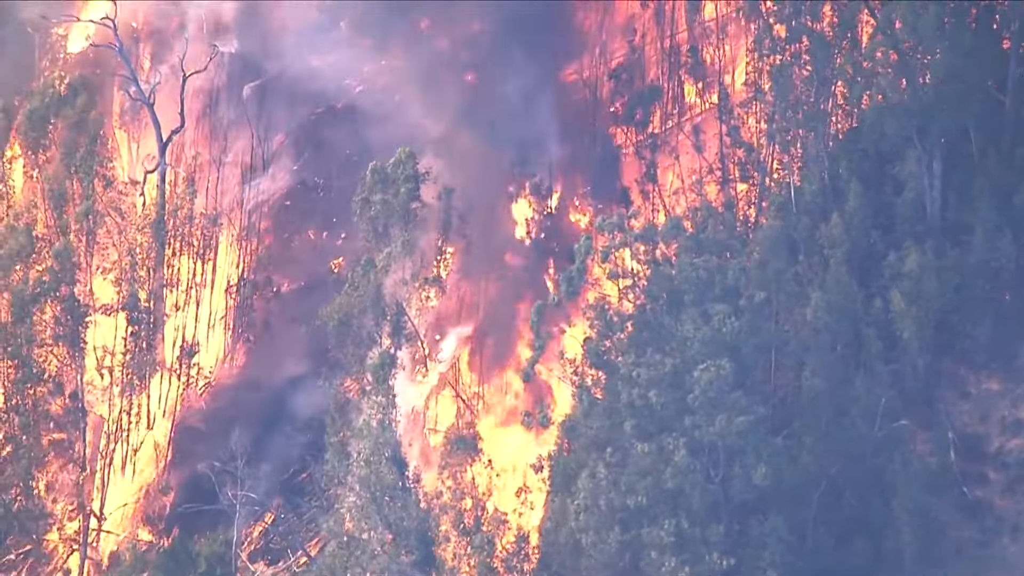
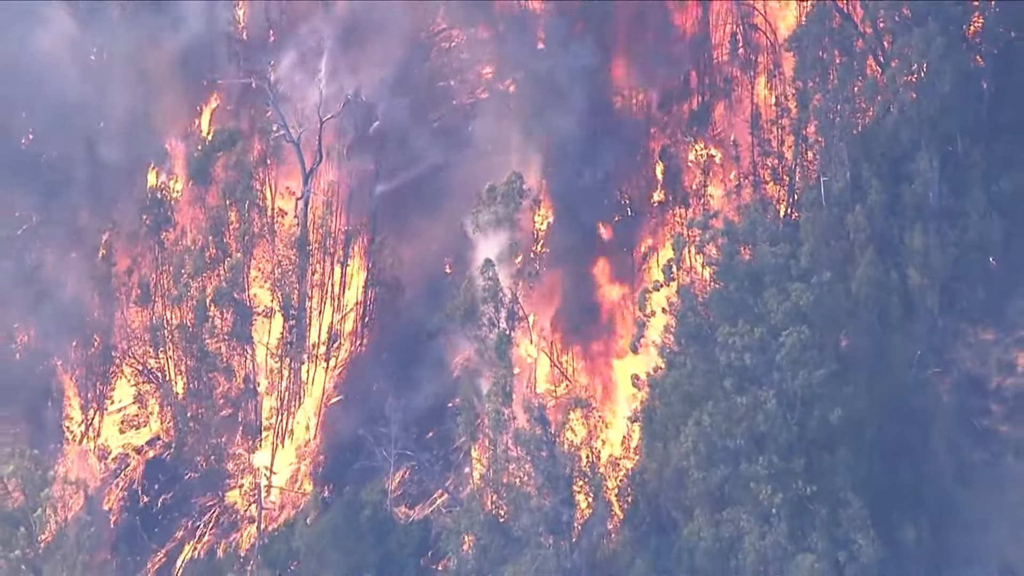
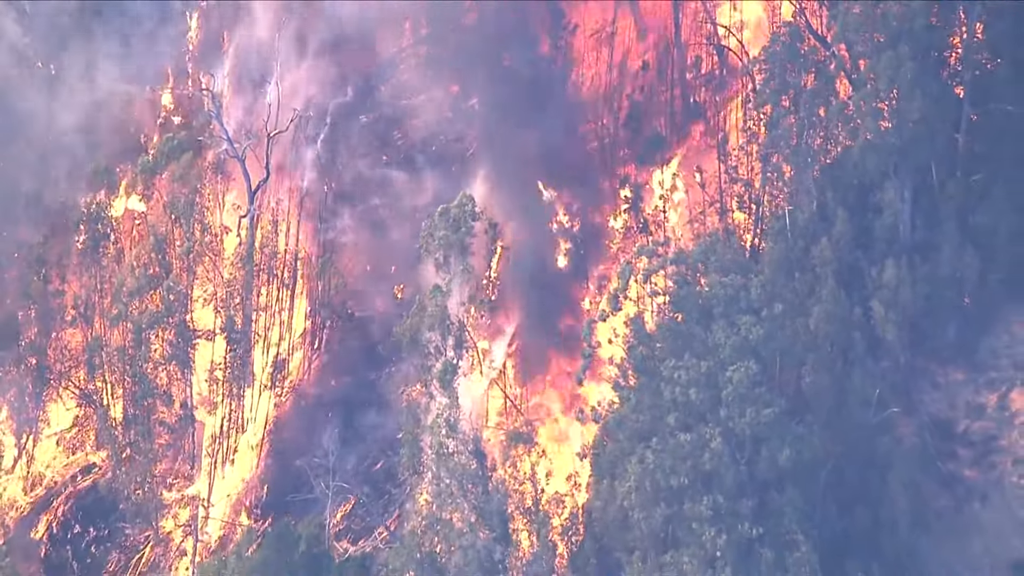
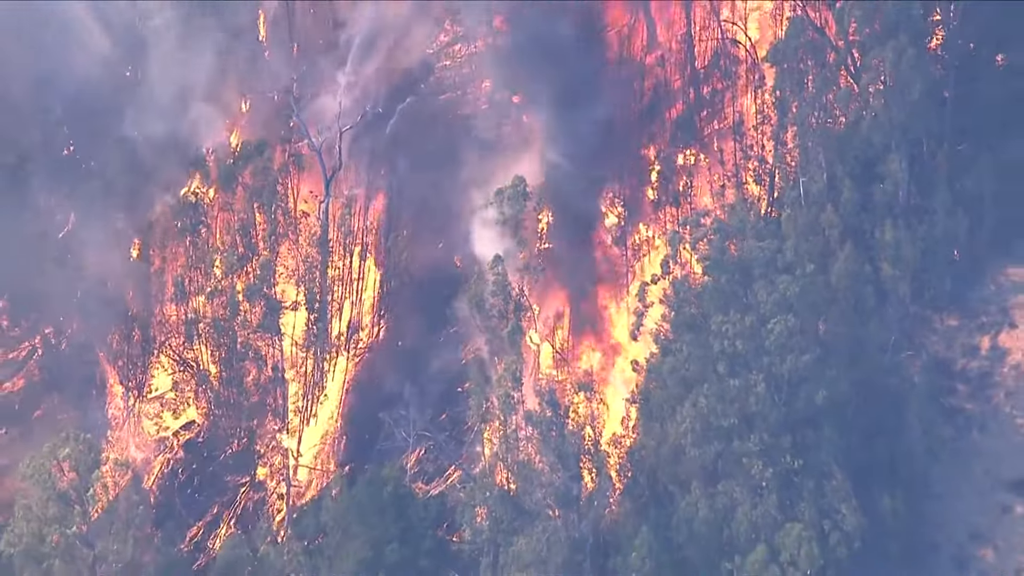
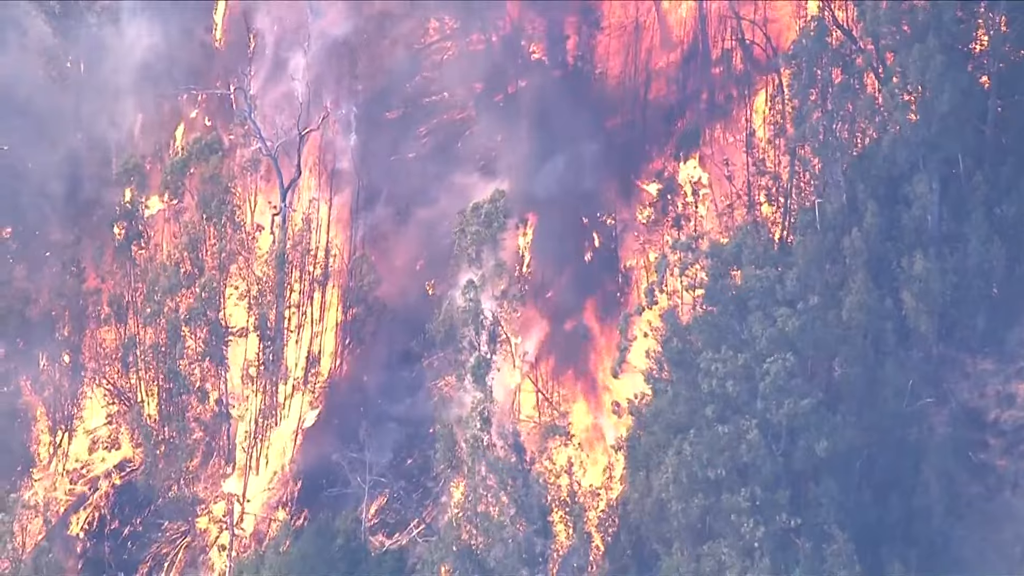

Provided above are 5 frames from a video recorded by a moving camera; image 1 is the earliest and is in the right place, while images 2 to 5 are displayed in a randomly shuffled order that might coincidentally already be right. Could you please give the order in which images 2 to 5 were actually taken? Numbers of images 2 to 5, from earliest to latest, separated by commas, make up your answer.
3, 5, 2, 4
